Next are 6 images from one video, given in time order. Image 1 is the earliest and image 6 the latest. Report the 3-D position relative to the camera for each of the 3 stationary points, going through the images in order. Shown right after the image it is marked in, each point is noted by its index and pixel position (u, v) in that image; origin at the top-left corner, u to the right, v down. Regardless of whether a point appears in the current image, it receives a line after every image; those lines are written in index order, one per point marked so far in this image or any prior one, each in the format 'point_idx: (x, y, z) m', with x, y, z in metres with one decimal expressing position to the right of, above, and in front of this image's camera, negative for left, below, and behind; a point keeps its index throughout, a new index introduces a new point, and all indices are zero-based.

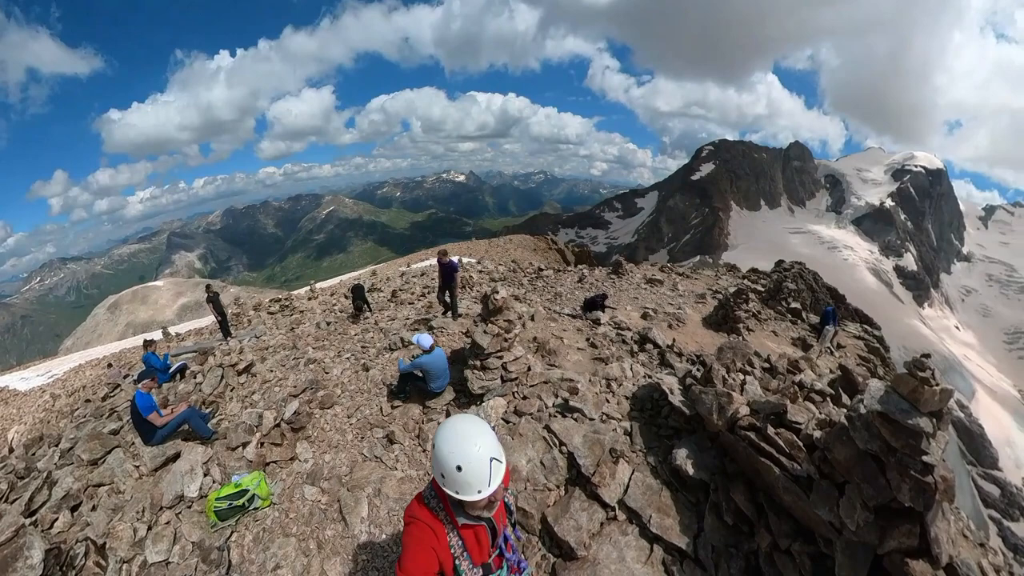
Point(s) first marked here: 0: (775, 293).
0: (+11.6, 0.0, +19.7) m
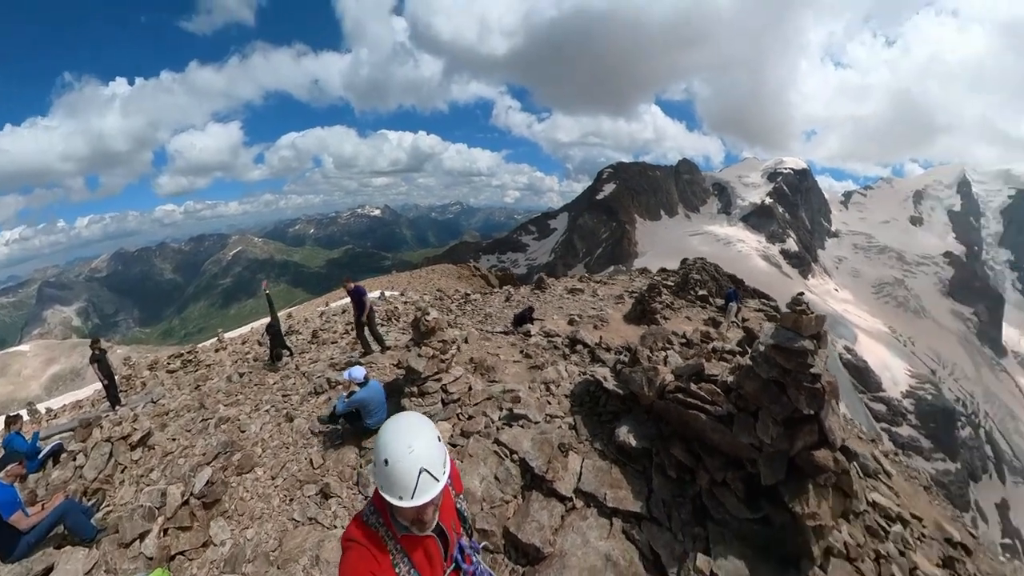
0: (+8.1, +0.2, +21.2) m
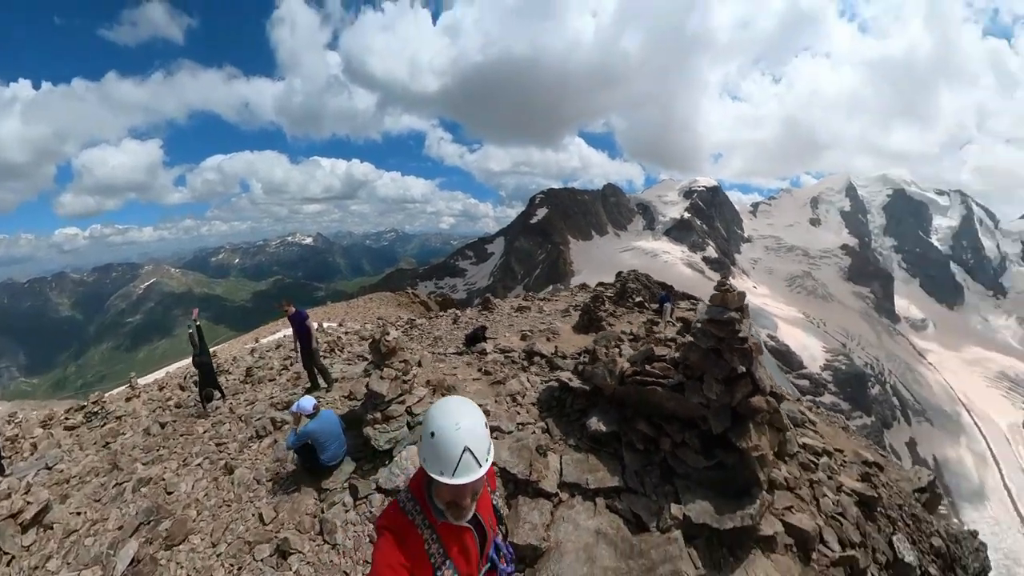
0: (+5.4, -0.3, +22.3) m
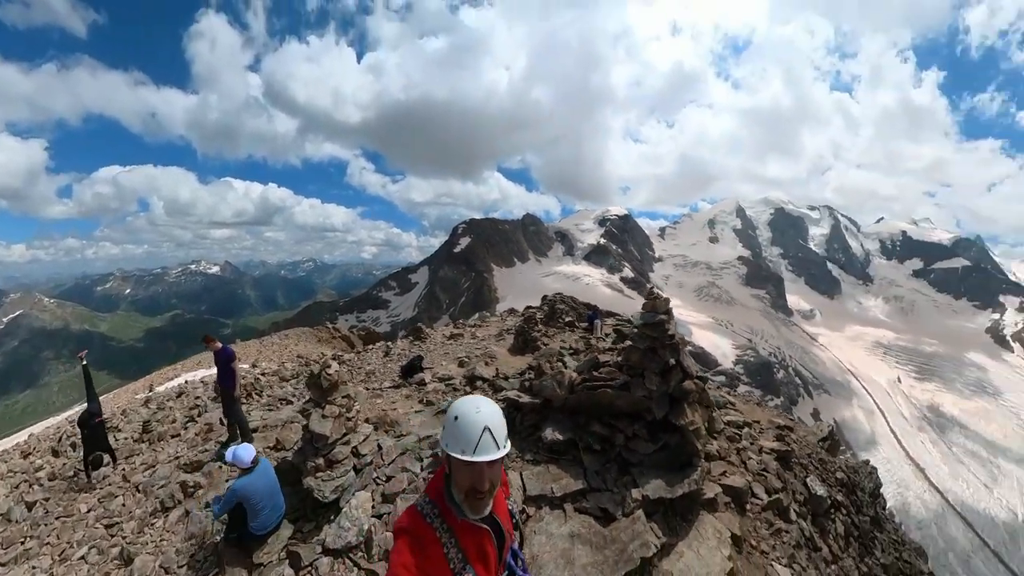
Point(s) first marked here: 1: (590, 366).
0: (+1.8, -1.5, +23.2) m
1: (+2.1, -2.3, +13.0) m
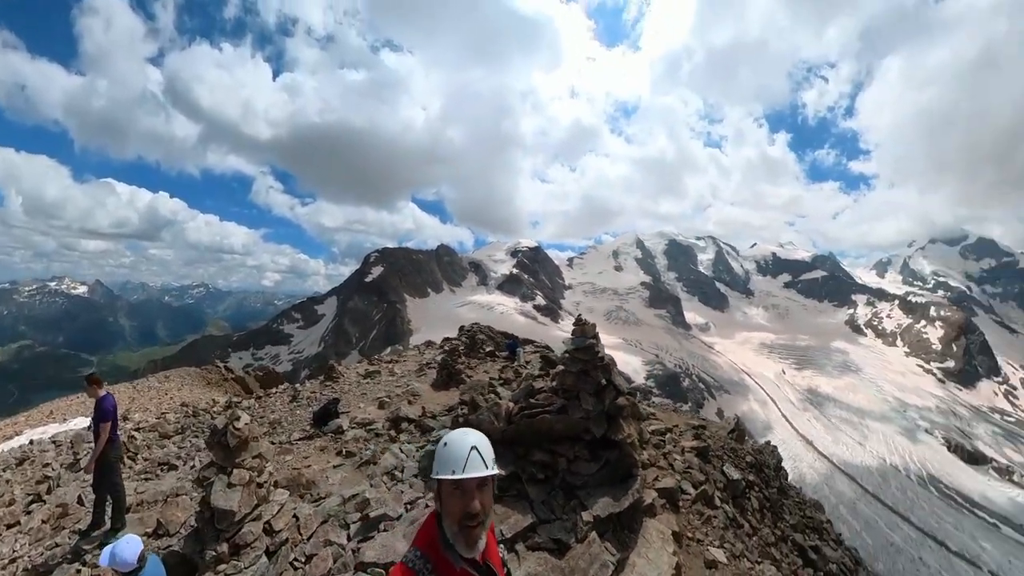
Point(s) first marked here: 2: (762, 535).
0: (-2.1, -3.1, +23.1) m
1: (+0.2, -3.0, +13.2) m
2: (+7.6, -7.4, +13.5) m
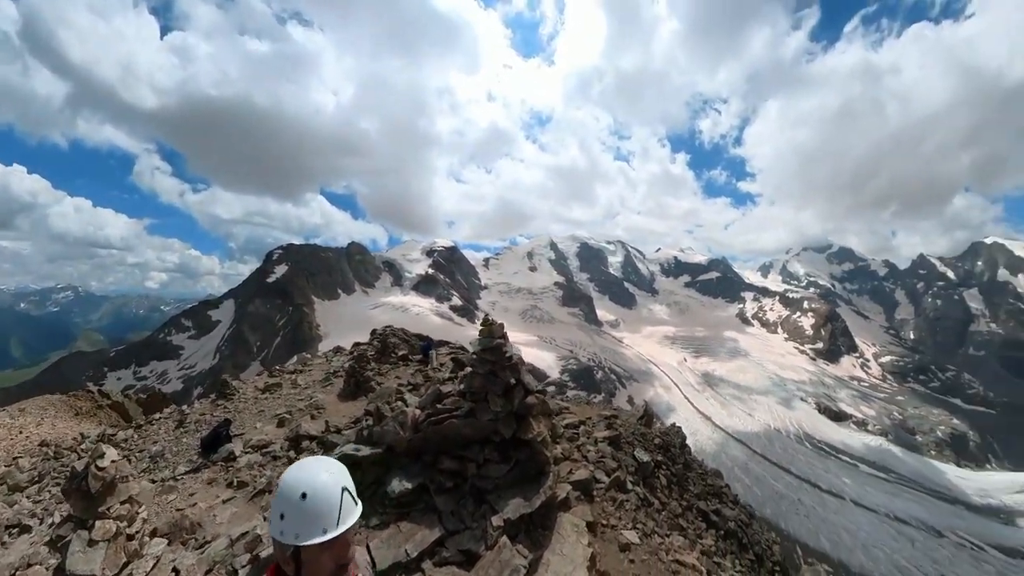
0: (-6.1, -3.0, +22.6) m
1: (-2.2, -3.1, +13.1) m
2: (+5.1, -7.4, +14.8) m
